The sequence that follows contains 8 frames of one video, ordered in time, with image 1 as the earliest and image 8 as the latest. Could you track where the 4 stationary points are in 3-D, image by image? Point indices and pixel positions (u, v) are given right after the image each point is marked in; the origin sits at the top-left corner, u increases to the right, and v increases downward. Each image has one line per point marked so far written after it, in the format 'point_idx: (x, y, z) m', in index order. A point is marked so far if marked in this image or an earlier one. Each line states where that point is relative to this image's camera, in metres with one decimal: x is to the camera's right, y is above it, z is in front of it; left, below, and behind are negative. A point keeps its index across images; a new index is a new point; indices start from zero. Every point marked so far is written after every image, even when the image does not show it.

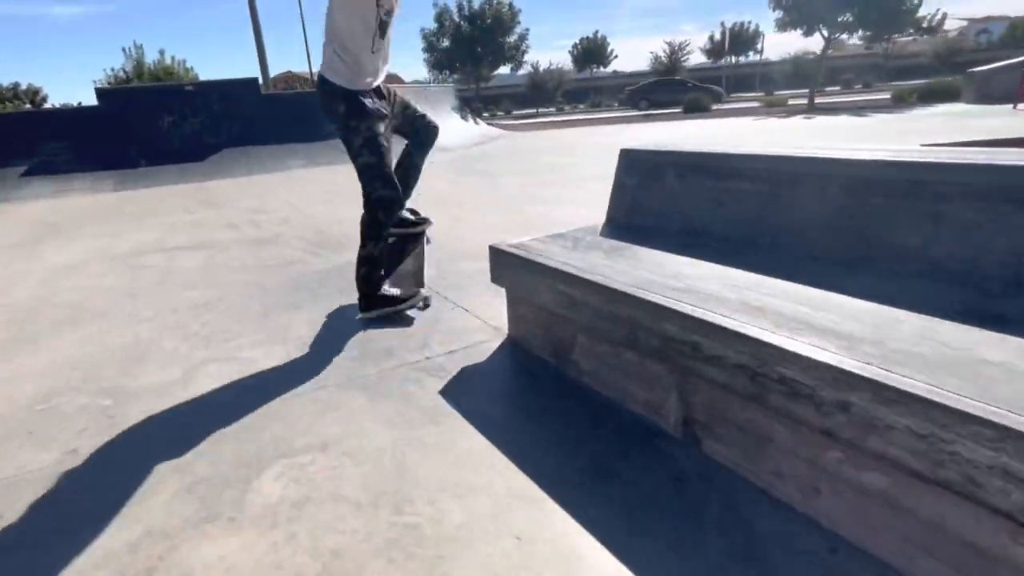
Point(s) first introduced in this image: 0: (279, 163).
0: (-4.8, +2.6, +11.9) m
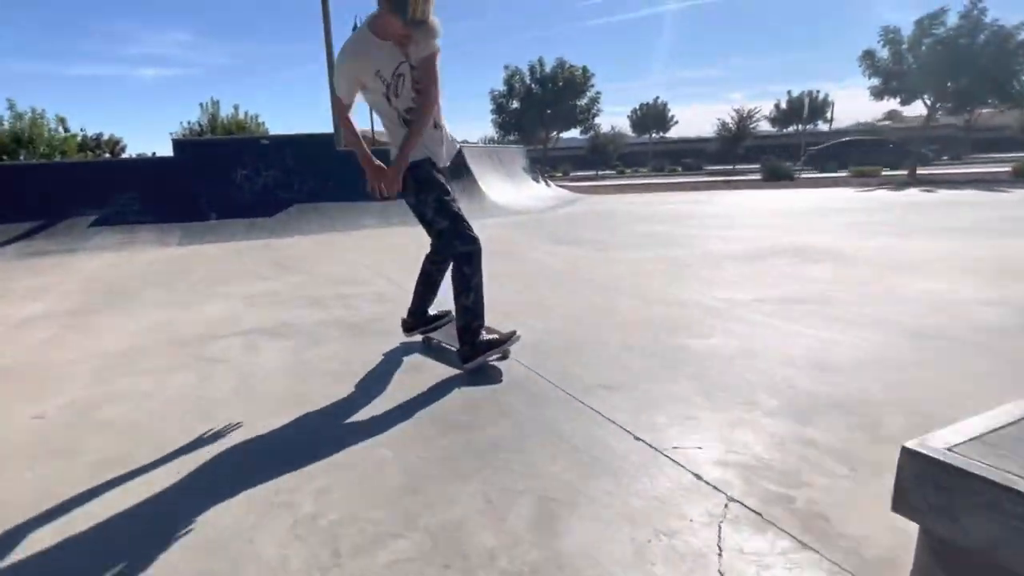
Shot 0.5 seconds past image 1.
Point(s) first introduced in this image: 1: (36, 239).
0: (-3.2, +1.3, +11.3) m
1: (-8.2, +0.9, +9.4) m
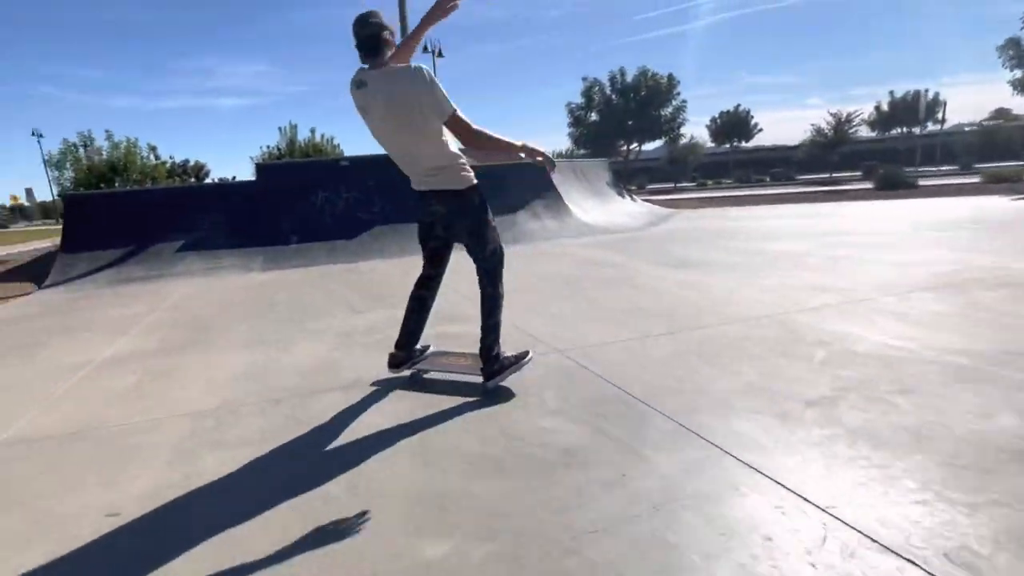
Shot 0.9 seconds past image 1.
0: (-1.5, +0.8, +10.8) m
1: (-6.6, +0.4, +9.4) m
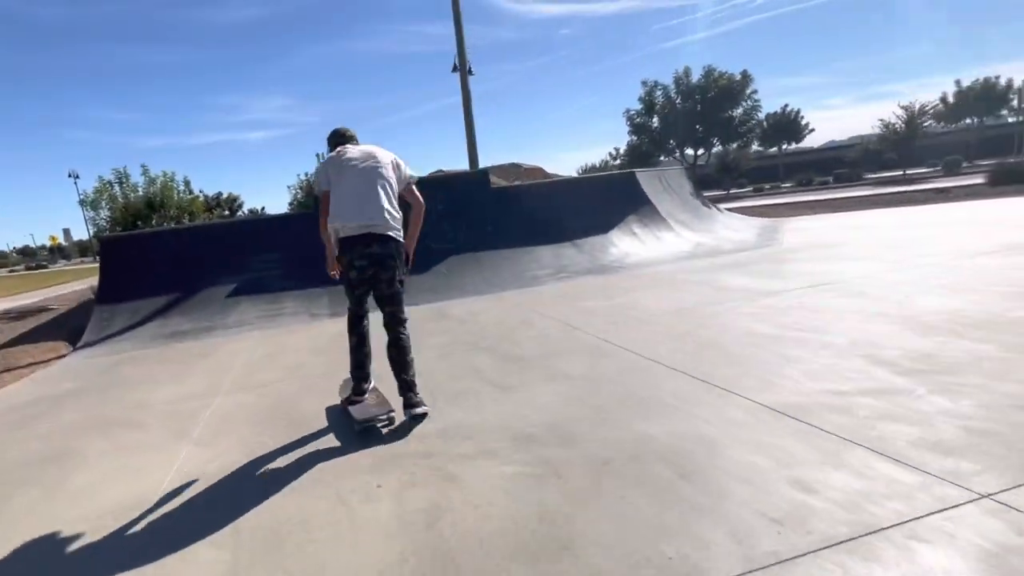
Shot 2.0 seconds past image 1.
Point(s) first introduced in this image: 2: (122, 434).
0: (+0.2, +0.2, +9.2) m
1: (-5.0, -0.4, +8.0) m
2: (-2.9, -1.1, +4.1) m
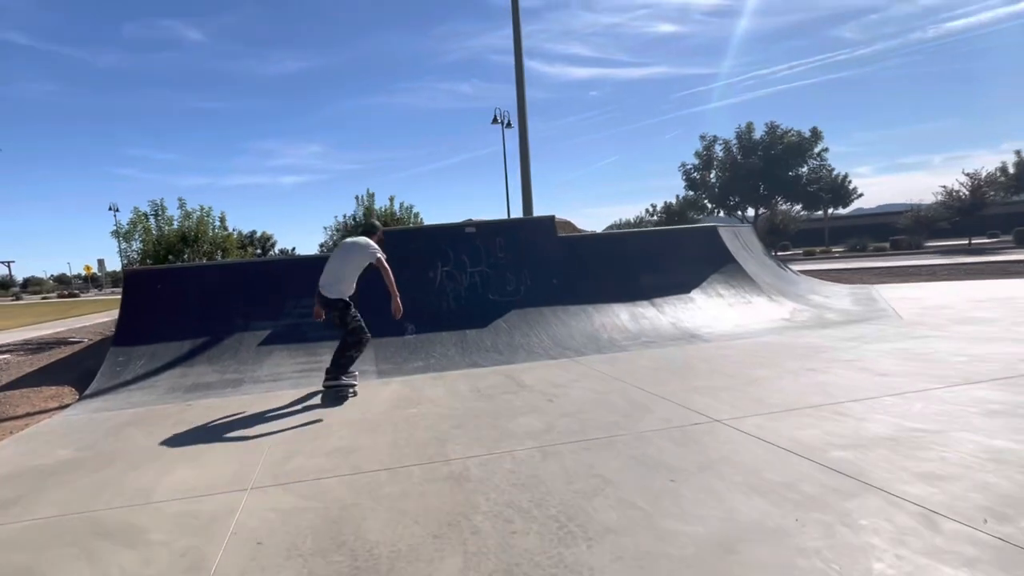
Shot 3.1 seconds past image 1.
0: (+1.3, -0.7, +7.9) m
1: (-4.0, -1.0, +6.9) m
2: (-2.1, -1.4, +2.9) m
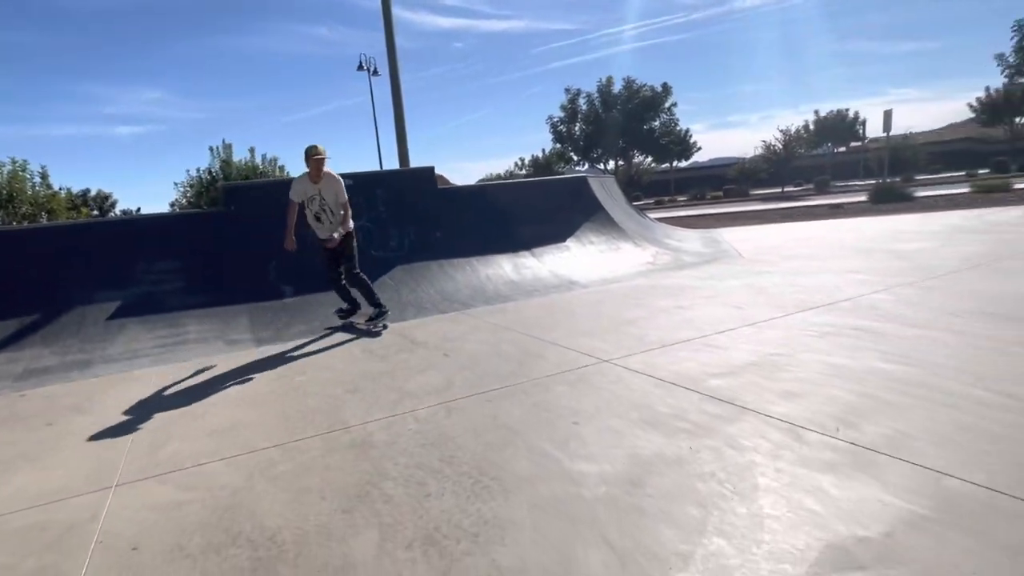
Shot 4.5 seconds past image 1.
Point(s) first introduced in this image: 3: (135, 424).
0: (-0.4, 0.0, +7.9) m
1: (-5.2, -0.7, +5.8) m
2: (-2.5, -1.3, +2.3) m
3: (-2.7, -1.0, +3.9) m
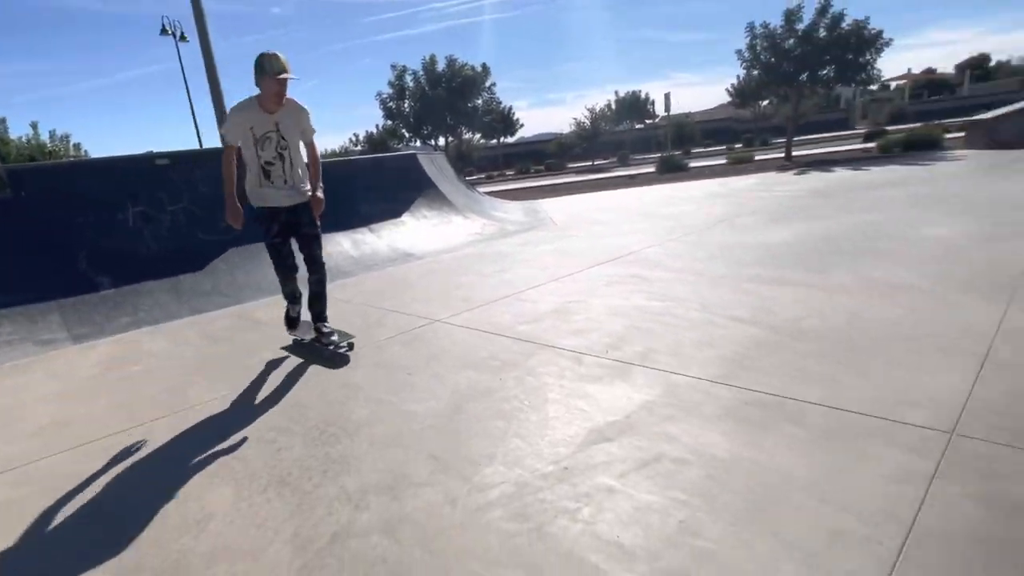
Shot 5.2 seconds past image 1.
0: (-2.8, +0.3, +8.1) m
1: (-6.8, -0.8, +4.7) m
2: (-3.2, -1.3, +2.2) m
3: (-3.8, -1.0, +3.6) m
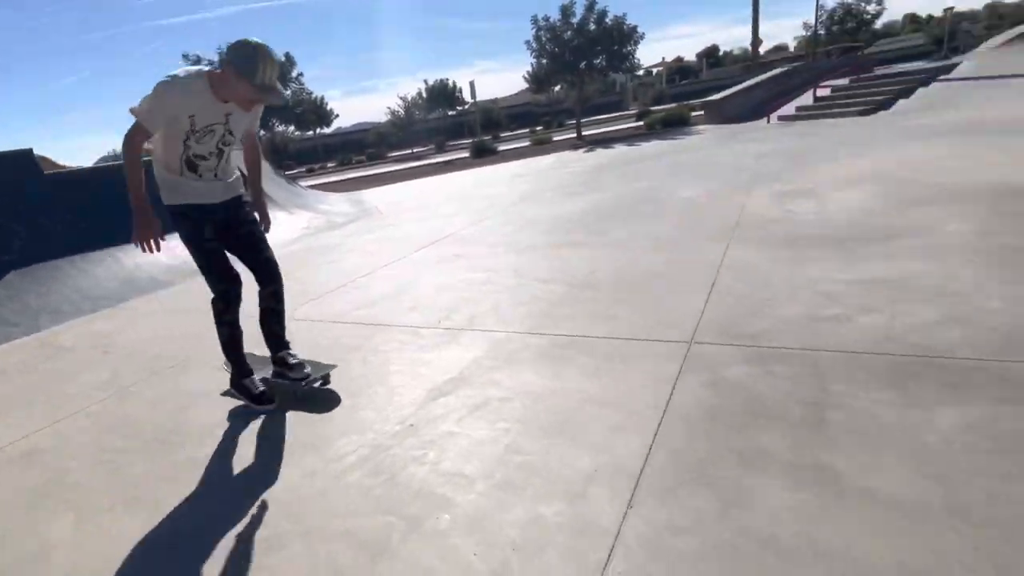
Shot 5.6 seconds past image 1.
0: (-5.1, 0.0, +7.4) m
1: (-7.9, -1.6, +3.1) m
2: (-3.6, -1.7, +1.7) m
3: (-4.7, -1.4, +2.9) m
